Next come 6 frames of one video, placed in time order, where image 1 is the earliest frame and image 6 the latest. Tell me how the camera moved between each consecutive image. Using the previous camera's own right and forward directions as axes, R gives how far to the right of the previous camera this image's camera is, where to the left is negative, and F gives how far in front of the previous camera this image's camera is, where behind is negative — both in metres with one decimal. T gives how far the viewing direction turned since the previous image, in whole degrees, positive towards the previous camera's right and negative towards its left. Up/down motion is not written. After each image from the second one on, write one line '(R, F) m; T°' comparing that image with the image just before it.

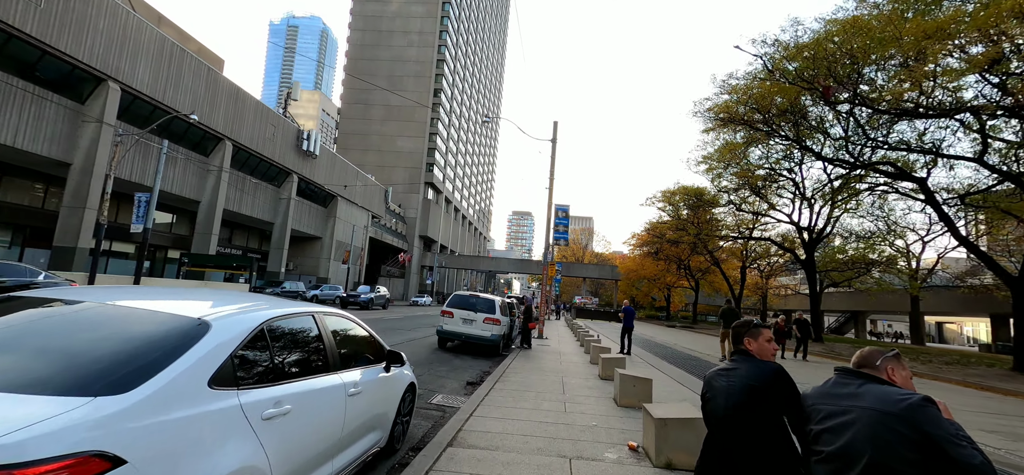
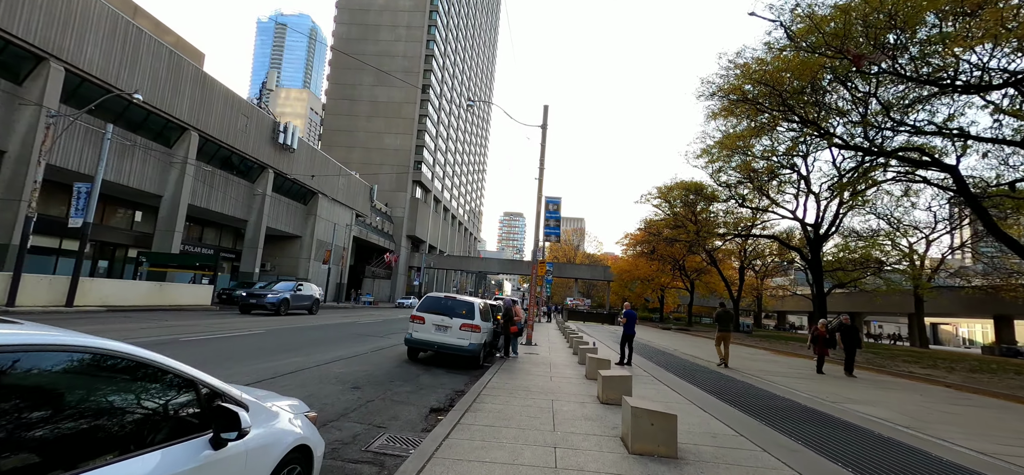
(+0.2, +1.7) m; +1°
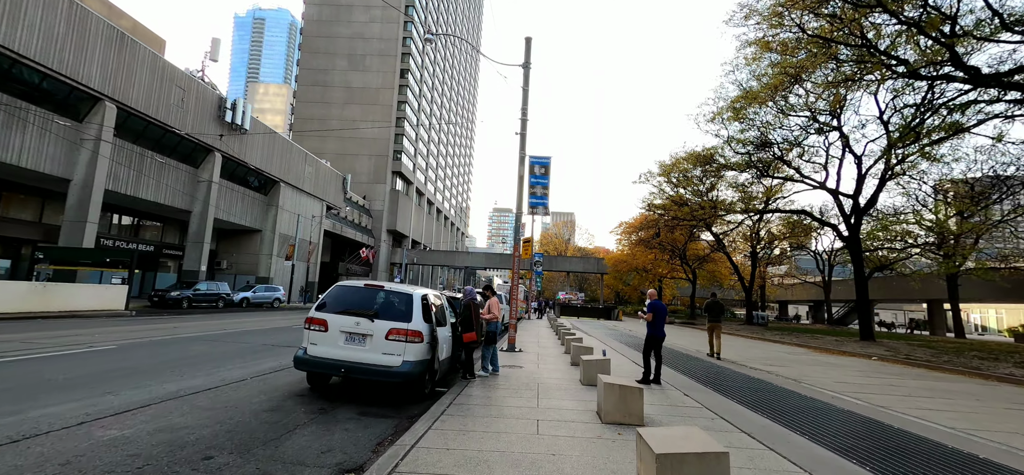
(+0.4, +3.8) m; +1°
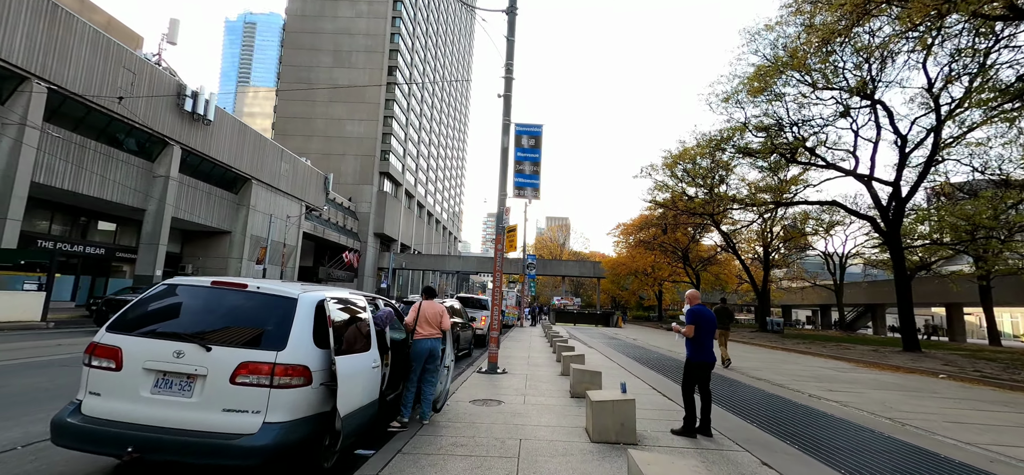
(+0.3, +2.6) m; +1°
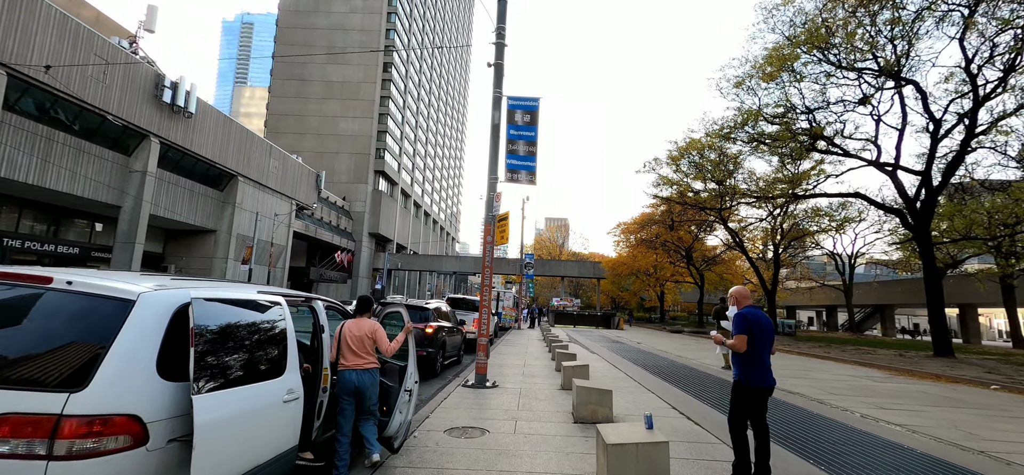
(+0.1, +1.3) m; 0°
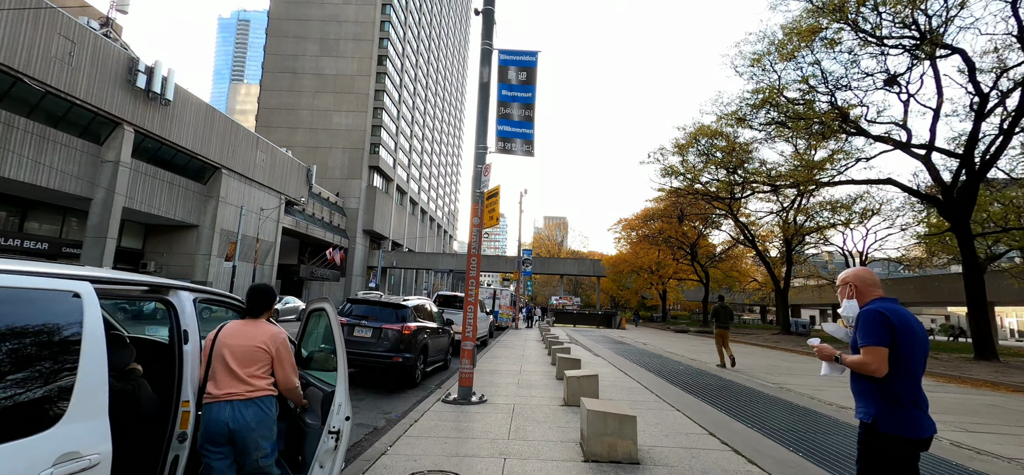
(+0.1, +1.4) m; 0°
